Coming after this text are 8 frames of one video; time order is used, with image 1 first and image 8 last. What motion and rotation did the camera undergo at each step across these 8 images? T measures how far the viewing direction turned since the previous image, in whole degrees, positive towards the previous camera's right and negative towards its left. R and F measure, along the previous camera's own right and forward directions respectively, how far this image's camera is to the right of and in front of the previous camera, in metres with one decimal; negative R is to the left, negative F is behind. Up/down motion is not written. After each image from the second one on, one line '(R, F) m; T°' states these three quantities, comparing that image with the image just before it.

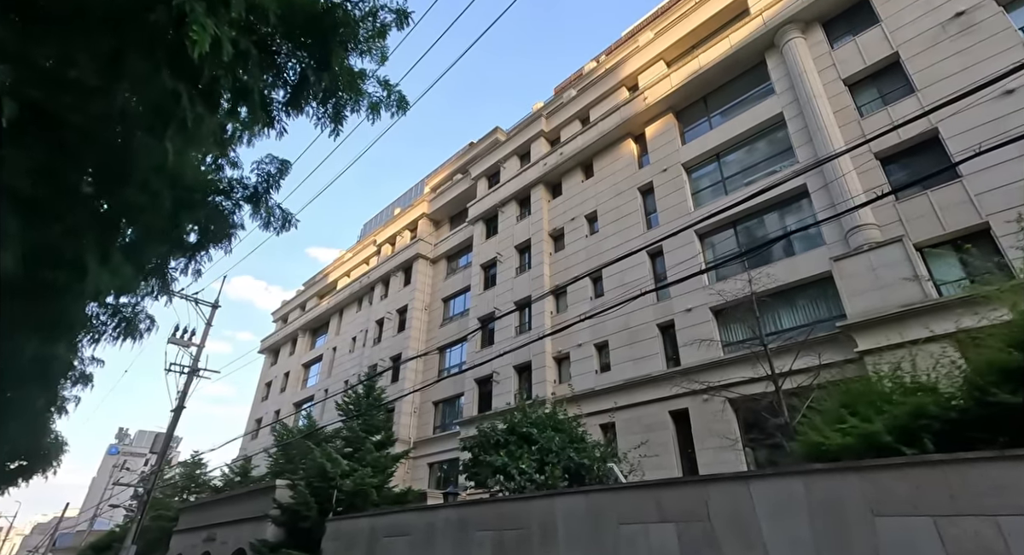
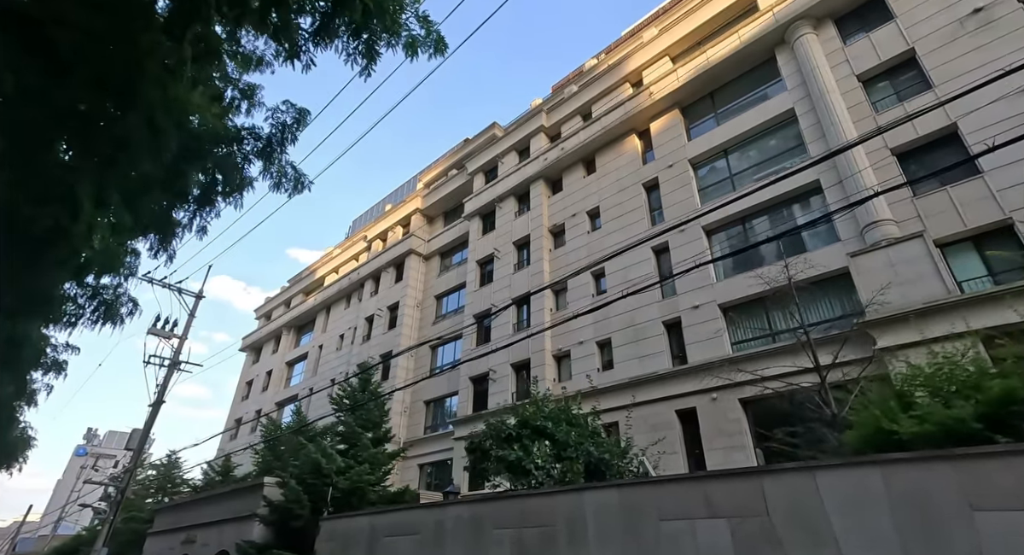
(-0.6, +0.6) m; +2°
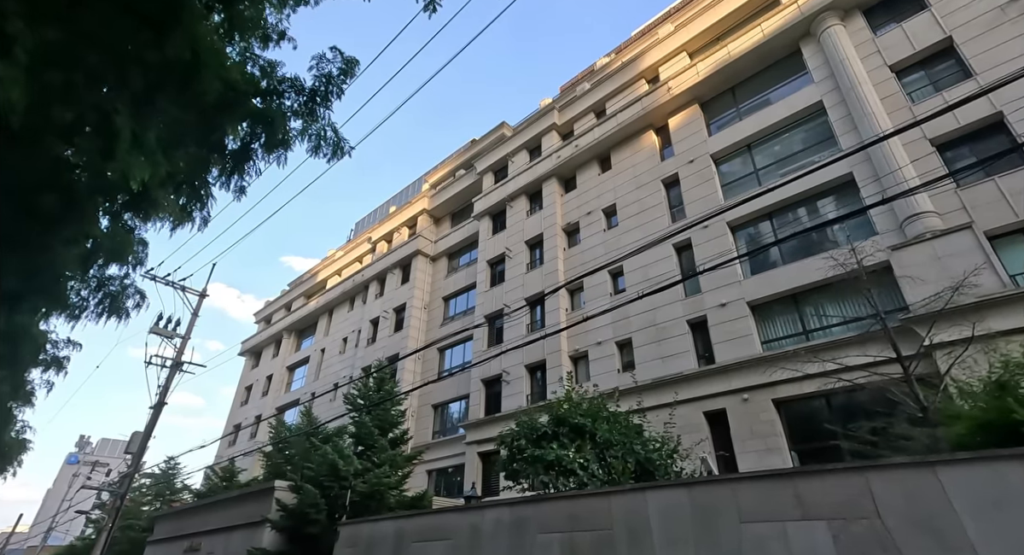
(-0.7, +0.6) m; 0°
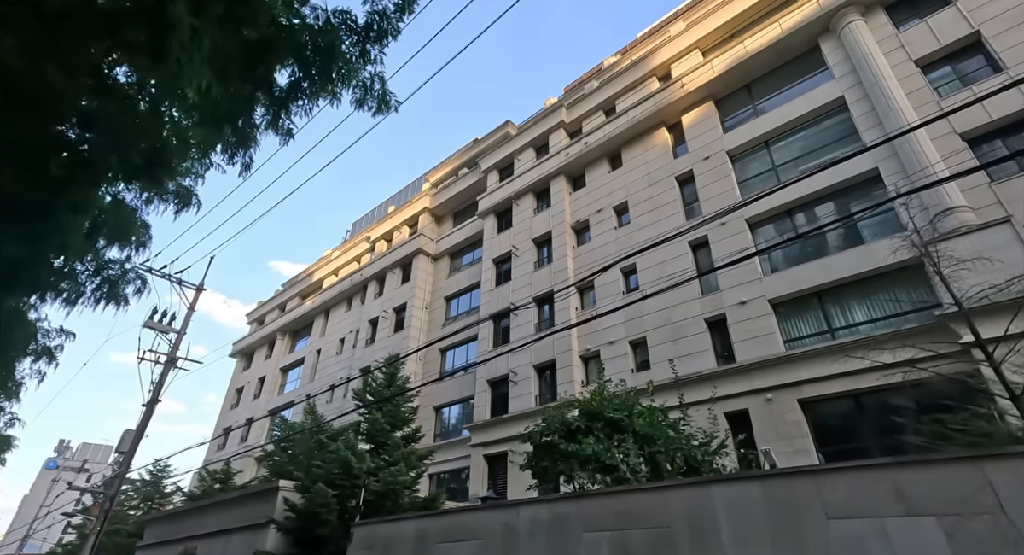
(-0.6, +0.5) m; +1°
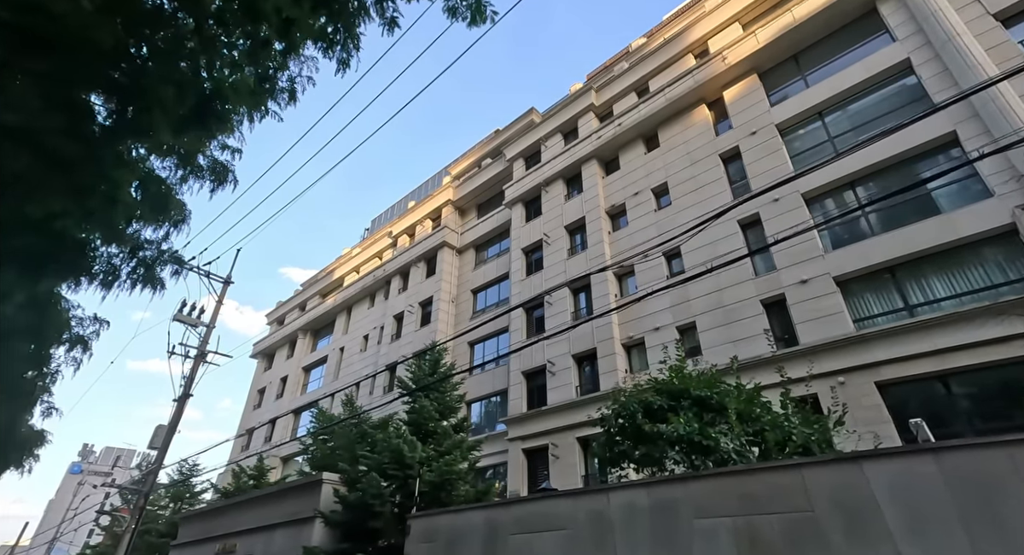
(-0.9, +0.7) m; -1°
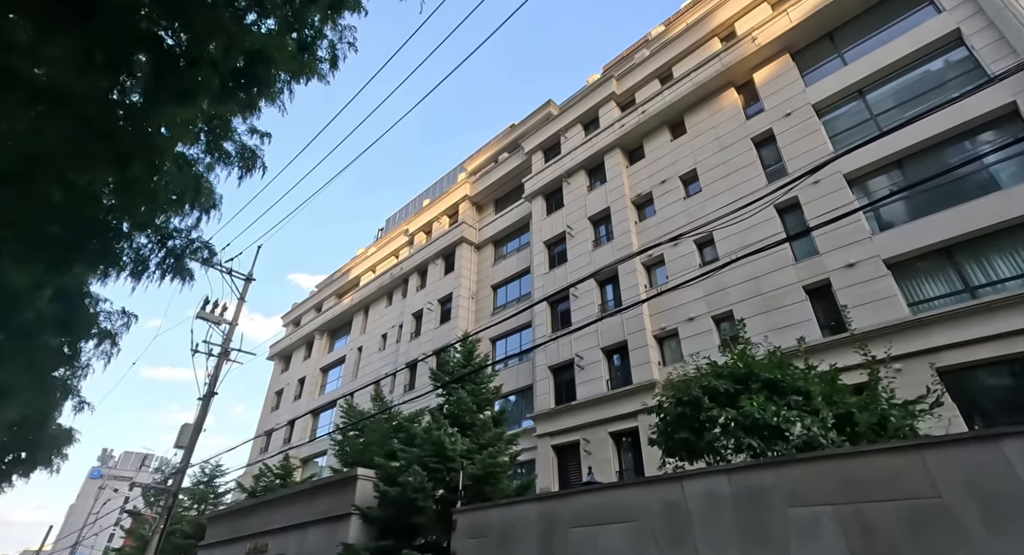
(-0.6, +0.4) m; -1°
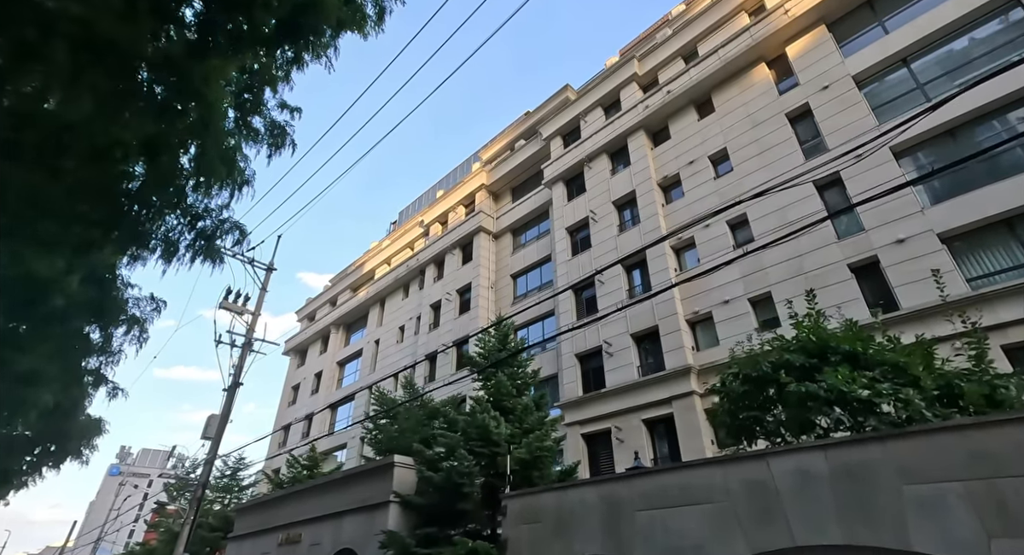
(-0.6, +0.4) m; -1°
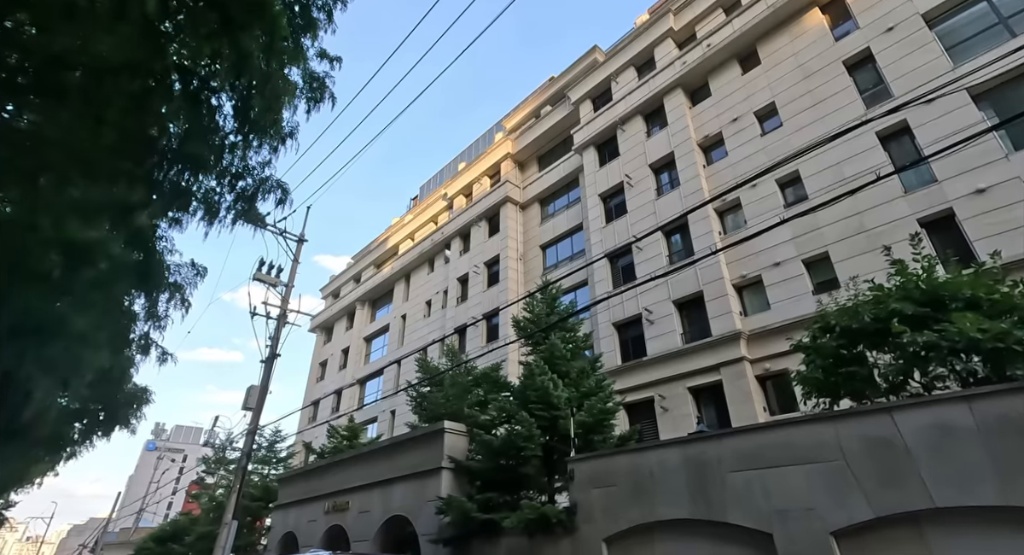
(-0.7, +0.5) m; -2°
